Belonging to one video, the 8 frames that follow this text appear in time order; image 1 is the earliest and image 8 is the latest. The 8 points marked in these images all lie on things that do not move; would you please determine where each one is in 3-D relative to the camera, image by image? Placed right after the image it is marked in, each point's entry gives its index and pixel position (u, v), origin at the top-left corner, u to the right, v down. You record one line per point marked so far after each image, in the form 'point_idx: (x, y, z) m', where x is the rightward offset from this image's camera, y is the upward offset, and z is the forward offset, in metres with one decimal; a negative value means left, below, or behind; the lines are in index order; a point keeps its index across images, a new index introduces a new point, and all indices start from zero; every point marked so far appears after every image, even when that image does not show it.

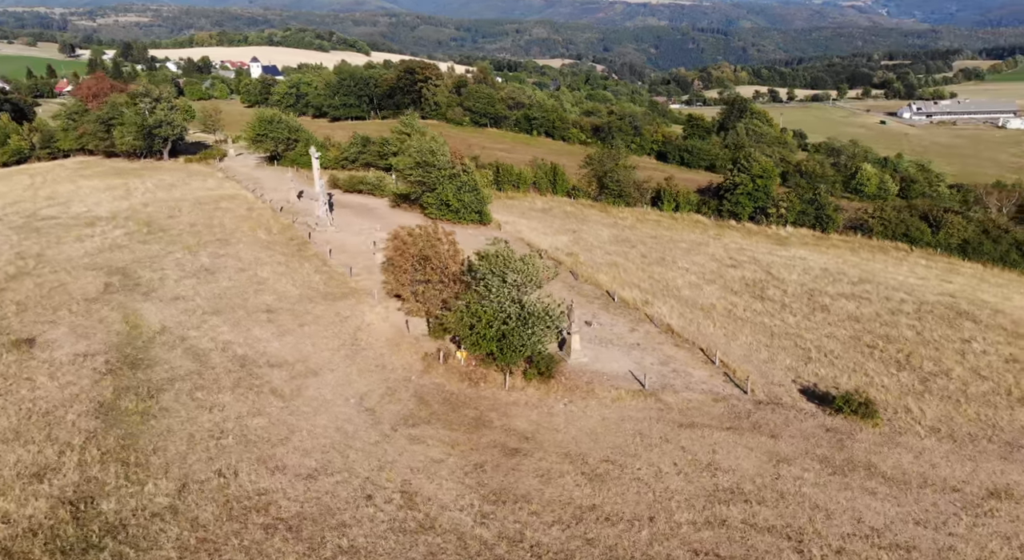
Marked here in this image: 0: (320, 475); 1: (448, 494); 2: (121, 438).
0: (-4.9, -5.0, +18.6) m
1: (-1.6, -5.4, +17.9) m
2: (-10.7, -4.4, +19.9) m
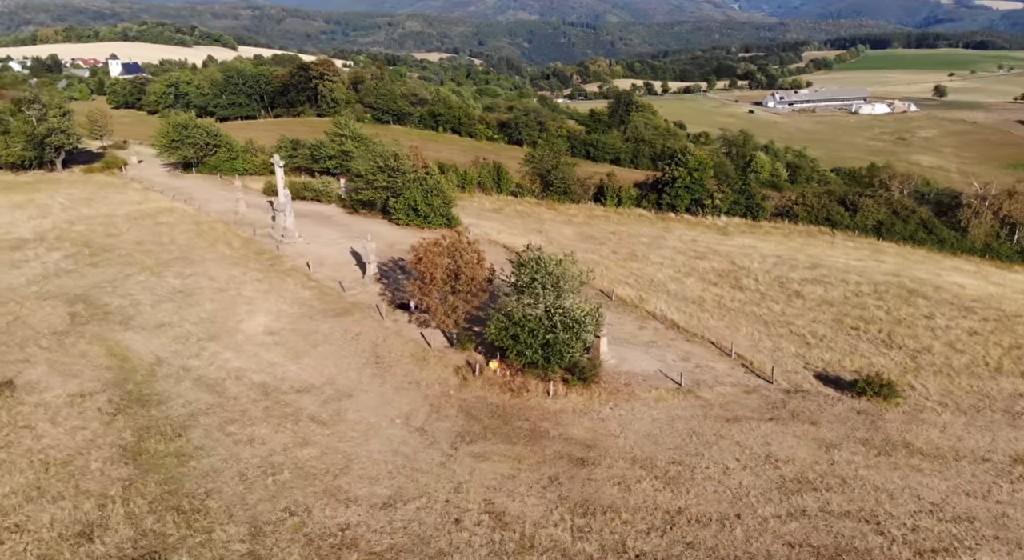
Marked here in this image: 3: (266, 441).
0: (-2.8, -5.5, +17.7) m
1: (+0.6, -5.7, +17.5) m
2: (-8.7, -5.2, +18.3) m
3: (-6.8, -4.4, +20.1) m
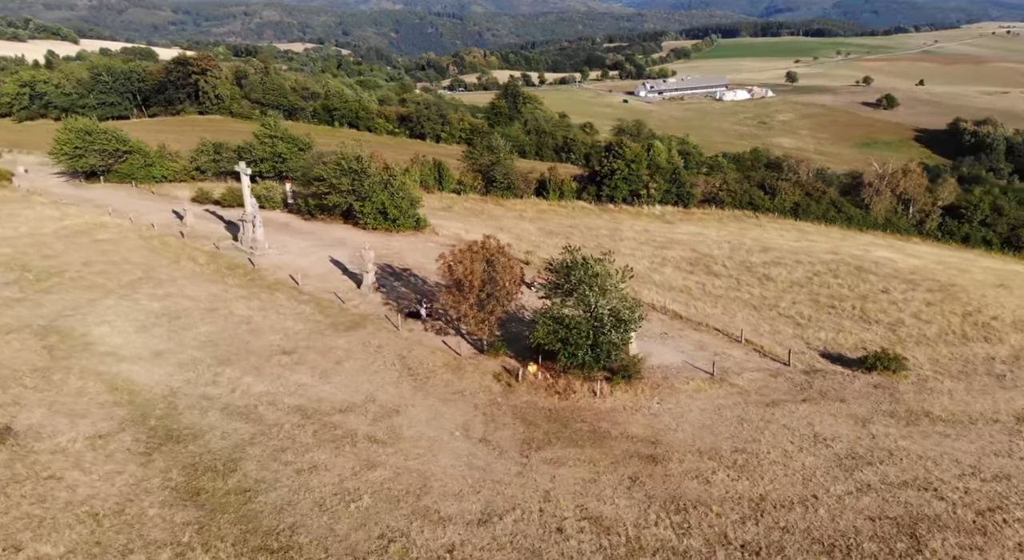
0: (-0.4, -5.7, +17.4) m
1: (+2.9, -5.7, +17.7) m
2: (-6.4, -5.8, +17.0) m
3: (-4.8, -4.9, +19.1) m
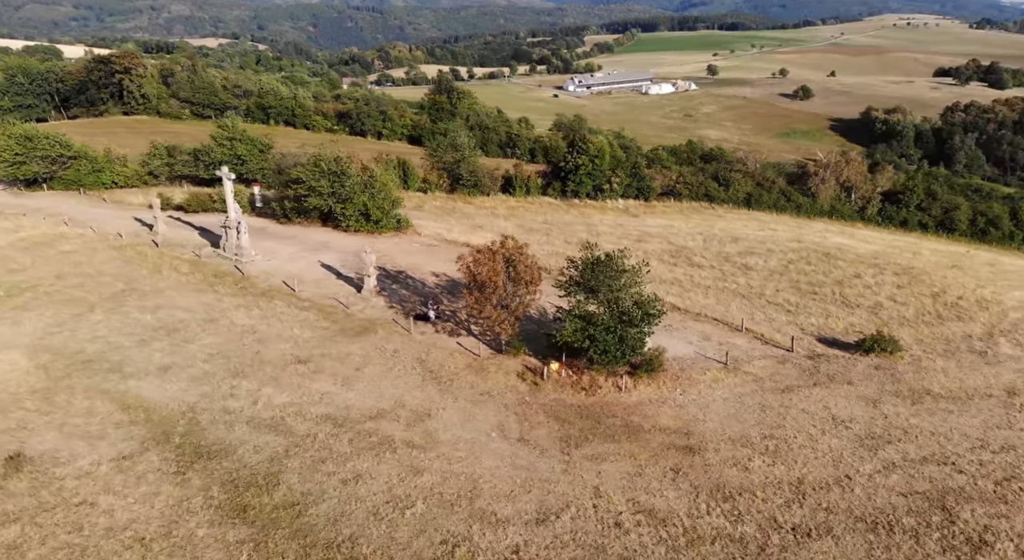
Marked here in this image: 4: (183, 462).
0: (+0.9, -5.7, +17.5) m
1: (+4.3, -5.6, +18.1) m
2: (-5.0, -6.0, +16.6) m
3: (-3.5, -5.1, +18.9) m
4: (-8.7, -4.9, +19.2) m
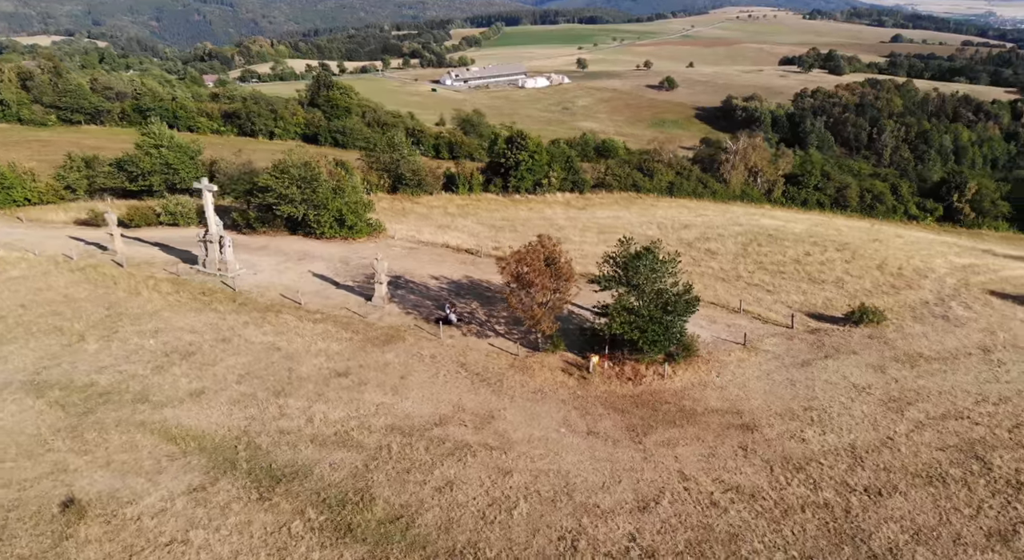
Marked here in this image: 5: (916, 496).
0: (+3.5, -5.6, +18.2) m
1: (+6.7, -5.3, +19.3) m
2: (-2.2, -6.2, +16.5) m
3: (-1.2, -5.2, +18.9) m
4: (-6.4, -5.4, +18.5) m
5: (+10.7, -5.7, +19.0) m
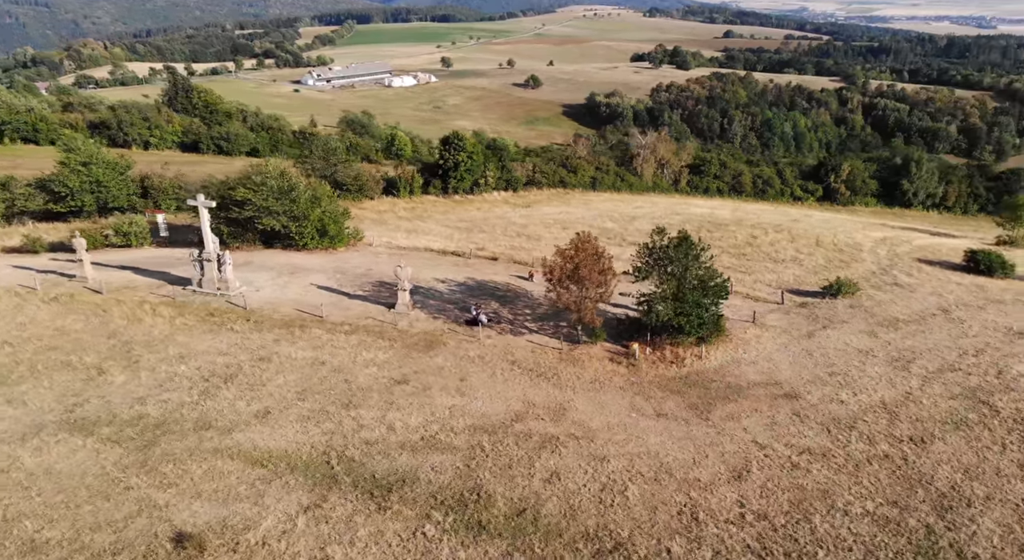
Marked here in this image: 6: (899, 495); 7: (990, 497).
0: (+6.3, -5.3, +19.9) m
1: (+9.3, -4.7, +21.4) m
2: (+1.0, -6.3, +17.3) m
3: (+1.6, -5.2, +19.8) m
4: (-3.5, -5.7, +18.6) m
5: (+13.3, -4.8, +21.8) m
6: (+10.3, -5.7, +19.1) m
7: (+12.7, -5.8, +19.1) m
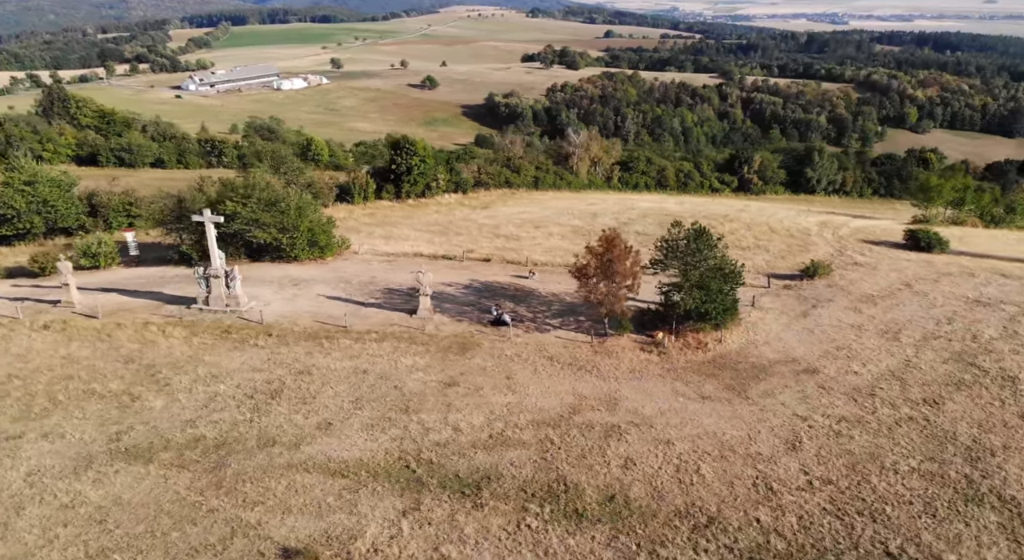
0: (+8.4, -4.8, +21.6) m
1: (+11.1, -4.1, +23.5) m
2: (+3.6, -6.1, +18.4) m
3: (+3.8, -5.0, +20.9) m
4: (-1.1, -5.8, +19.1) m
5: (+15.1, -4.0, +24.3) m
6: (+12.5, -5.1, +21.3) m
7: (+14.9, -5.0, +21.7) m
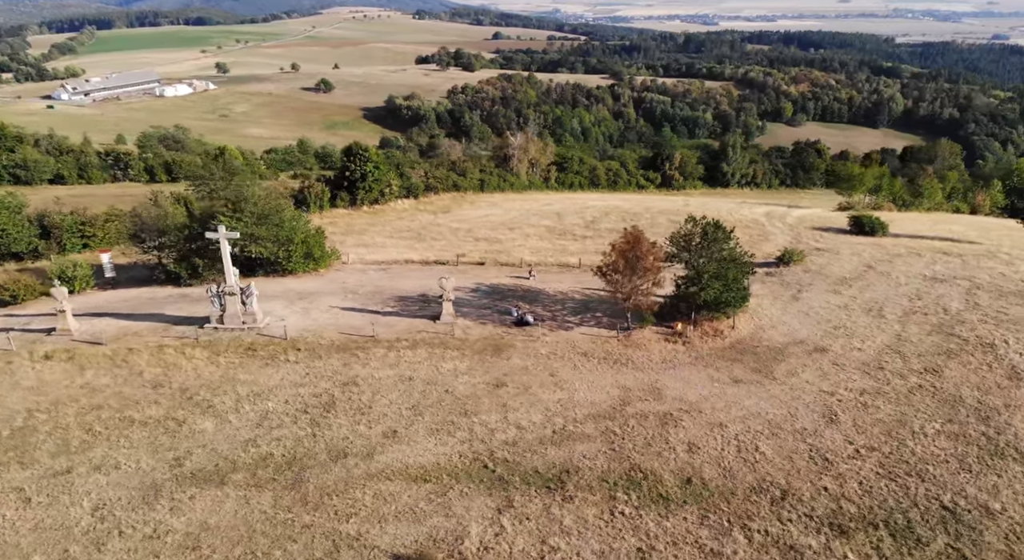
0: (+10.4, -4.4, +23.6) m
1: (+12.8, -3.6, +25.8) m
2: (+6.0, -5.9, +19.8) m
3: (+5.8, -4.9, +22.3) m
4: (+1.3, -5.9, +20.0) m
5: (+16.6, -3.3, +27.1) m
6: (+14.4, -4.4, +23.8) m
7: (+16.8, -4.2, +24.4) m
